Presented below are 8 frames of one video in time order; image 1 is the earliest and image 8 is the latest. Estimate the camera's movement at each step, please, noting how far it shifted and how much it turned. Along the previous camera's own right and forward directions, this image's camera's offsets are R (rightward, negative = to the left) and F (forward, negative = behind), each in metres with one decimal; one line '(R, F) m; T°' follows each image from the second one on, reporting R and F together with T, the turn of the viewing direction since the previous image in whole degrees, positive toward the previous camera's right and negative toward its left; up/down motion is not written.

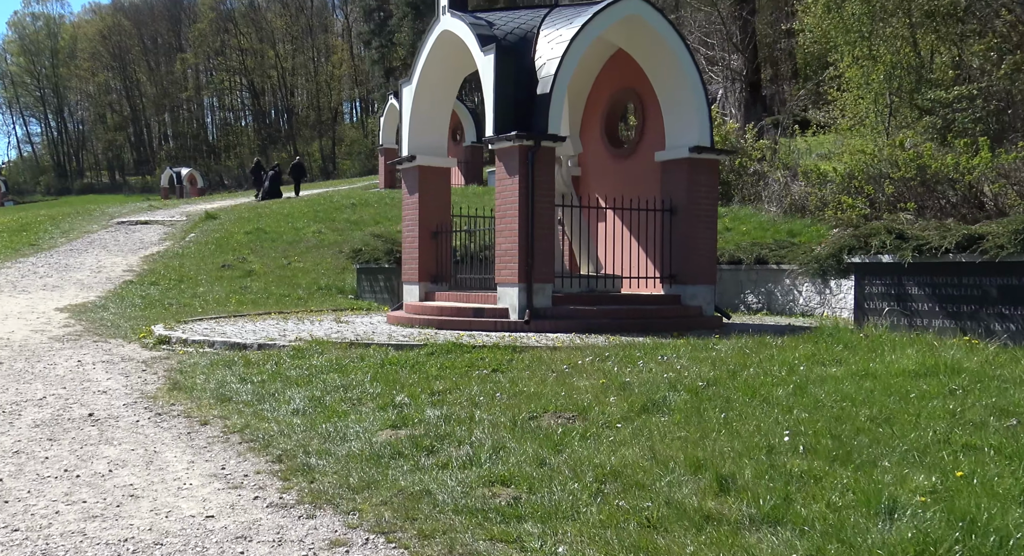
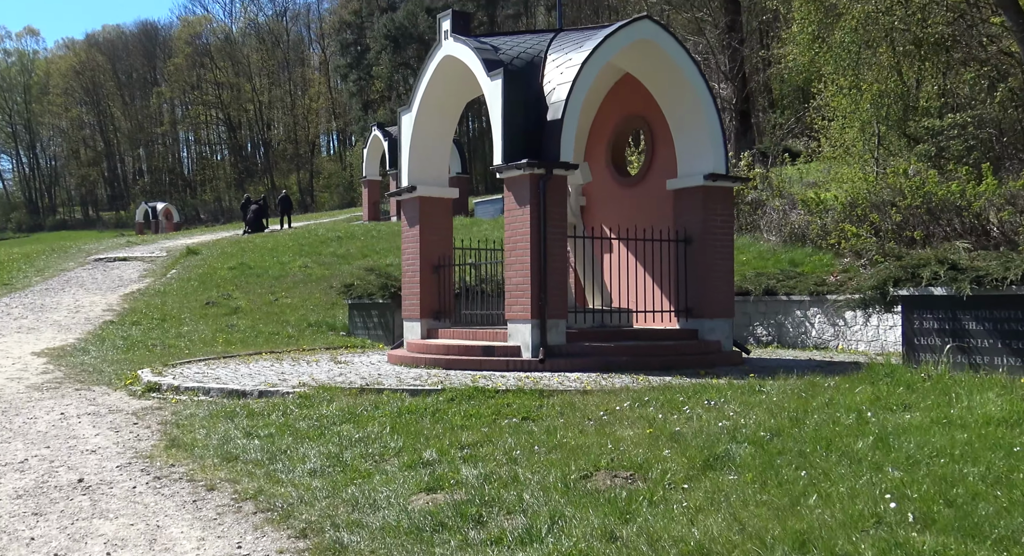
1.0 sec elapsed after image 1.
(-0.4, +0.8) m; +1°
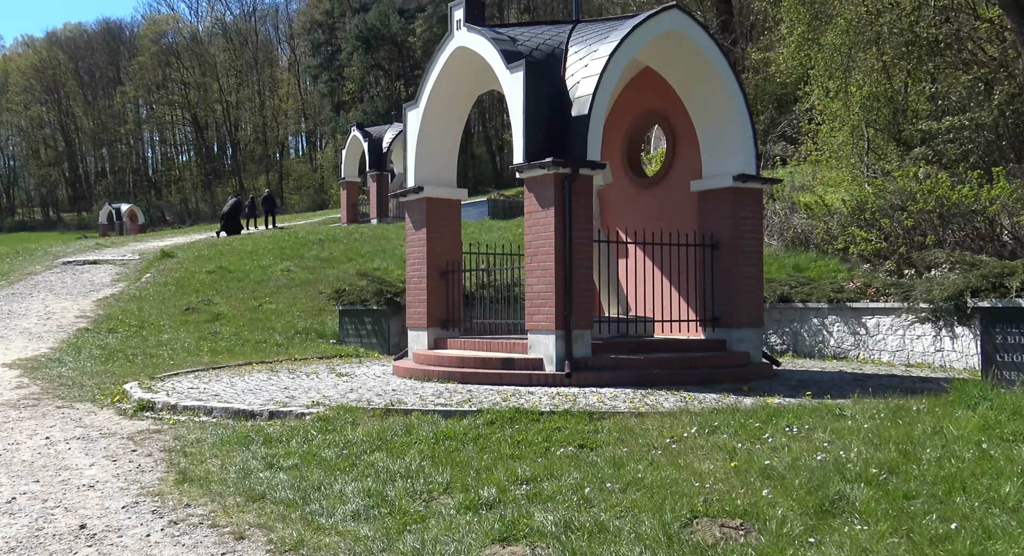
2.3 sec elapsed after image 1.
(-0.6, +1.0) m; +2°
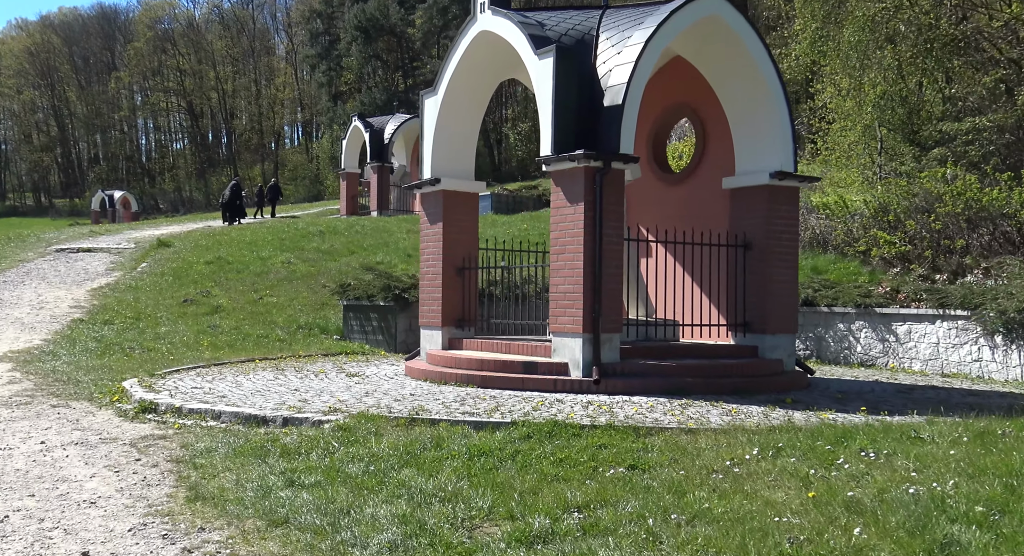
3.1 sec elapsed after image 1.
(-0.3, +0.7) m; 0°
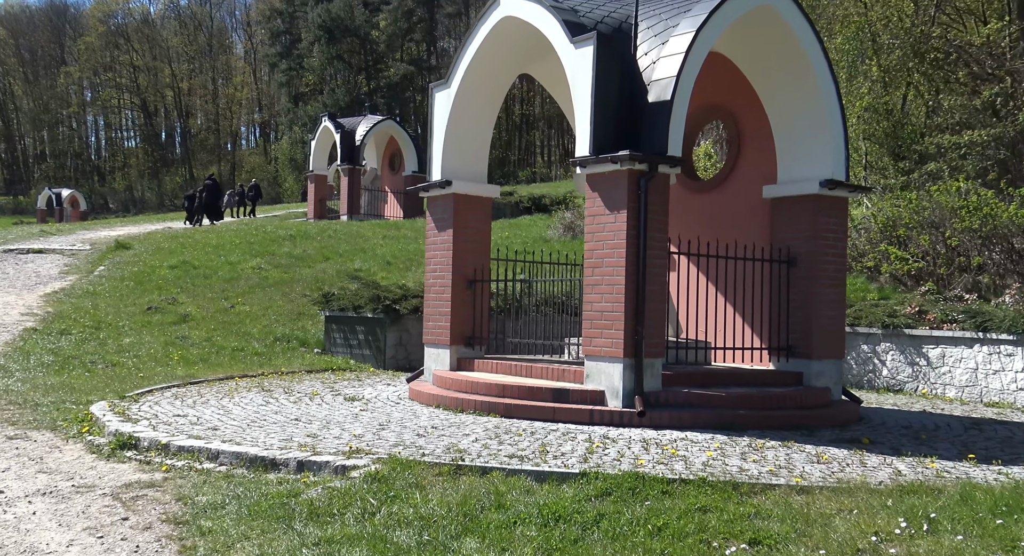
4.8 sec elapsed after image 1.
(-0.7, +1.4) m; +2°
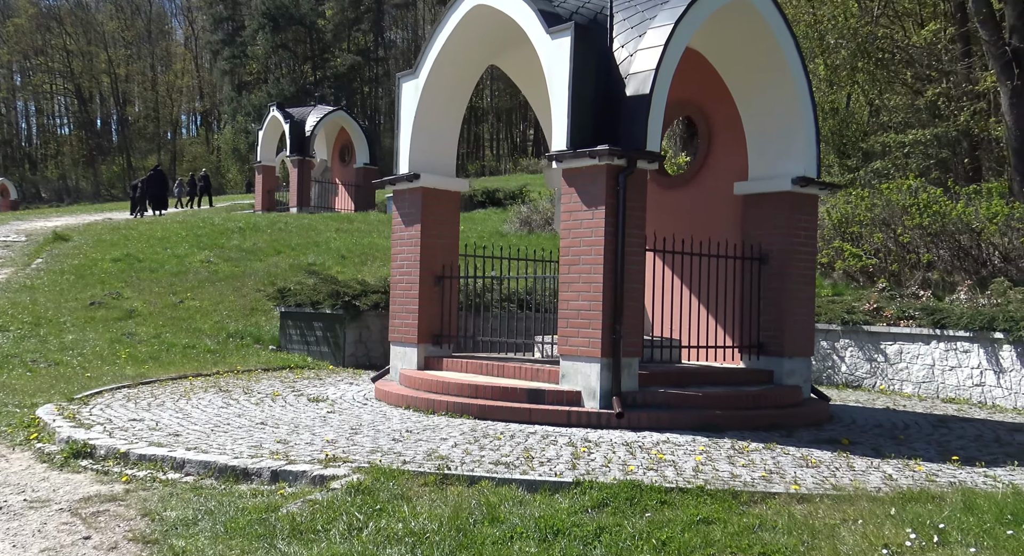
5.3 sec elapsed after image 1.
(-0.3, +0.3) m; +3°
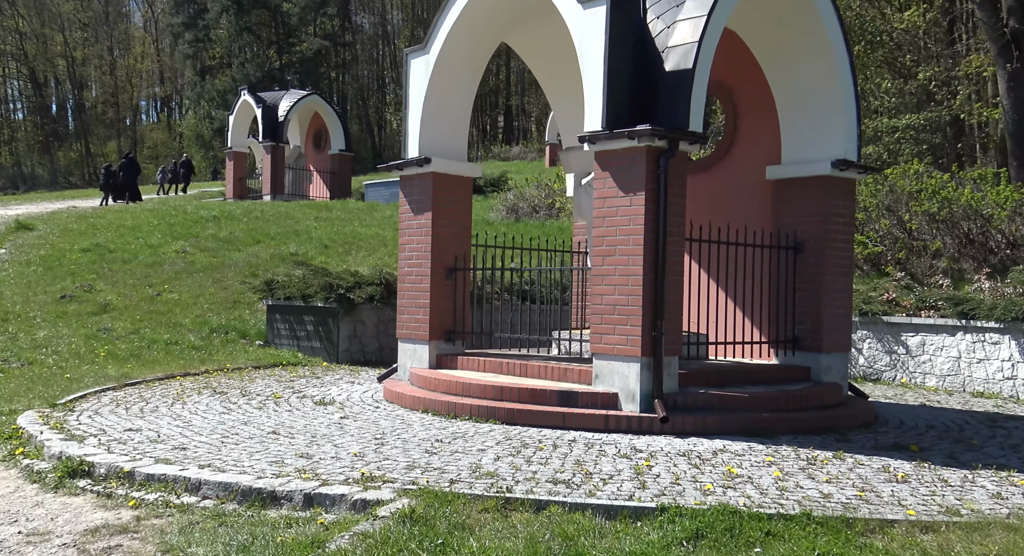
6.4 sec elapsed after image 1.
(-0.5, +0.8) m; +2°
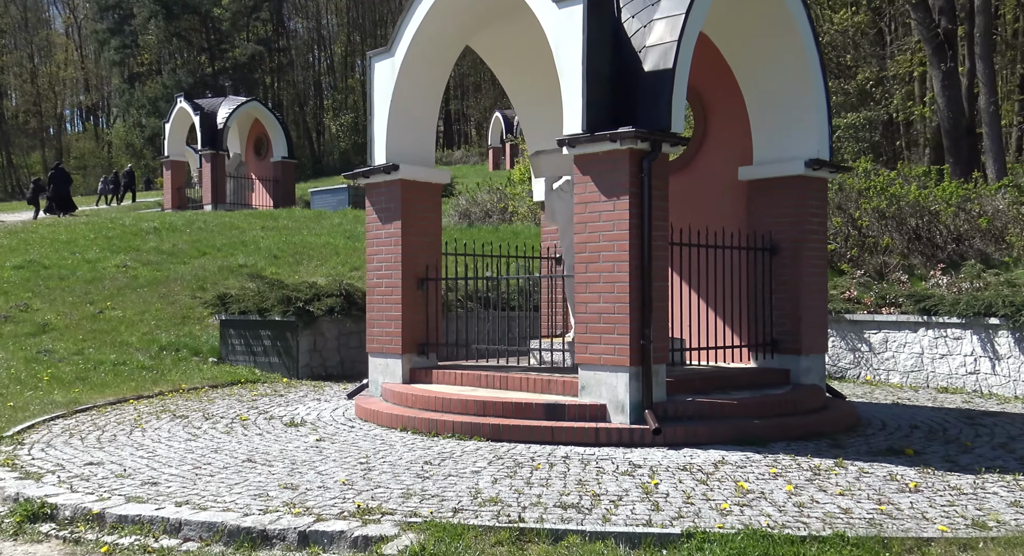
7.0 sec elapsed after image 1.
(-0.3, +0.4) m; +3°
